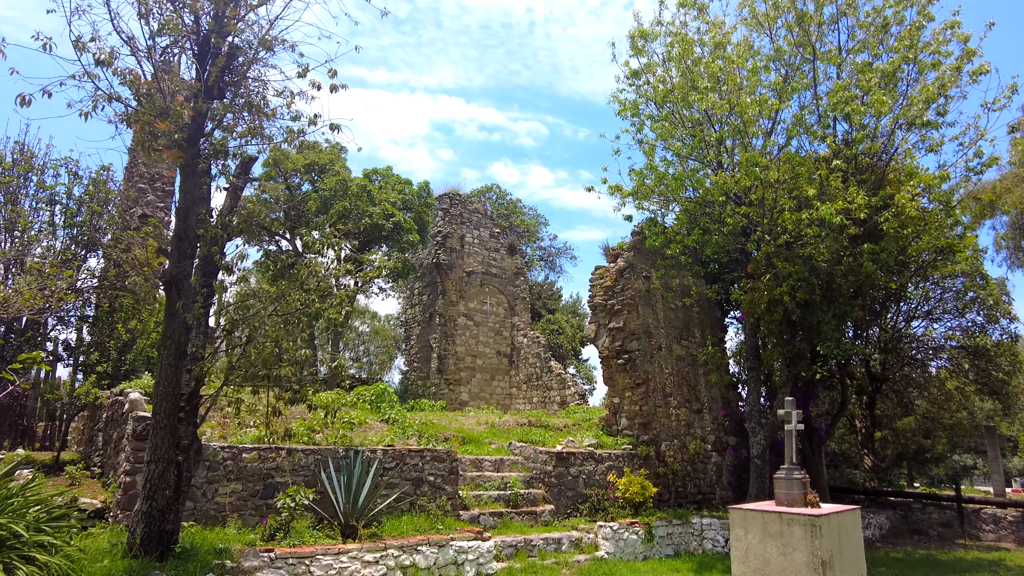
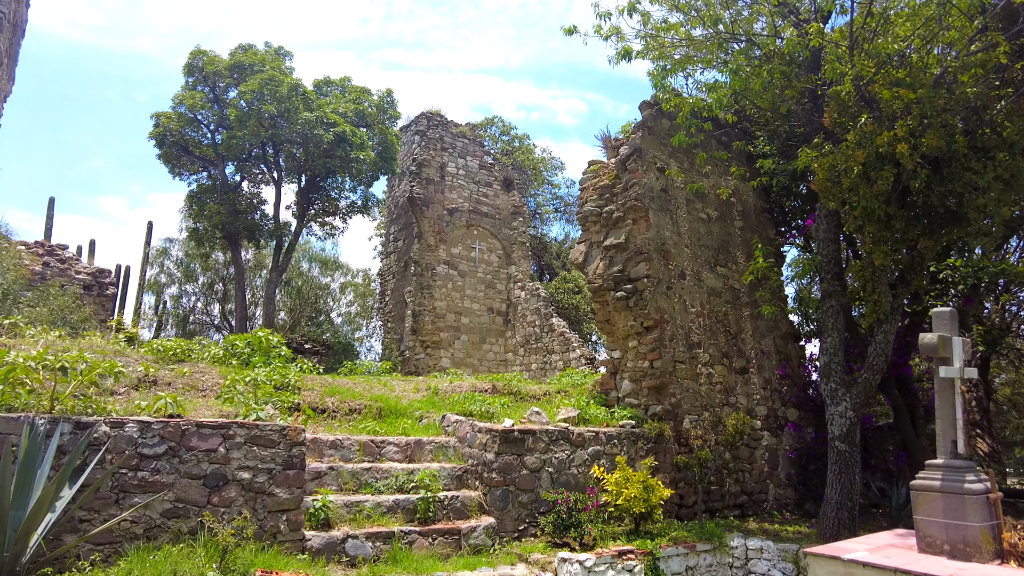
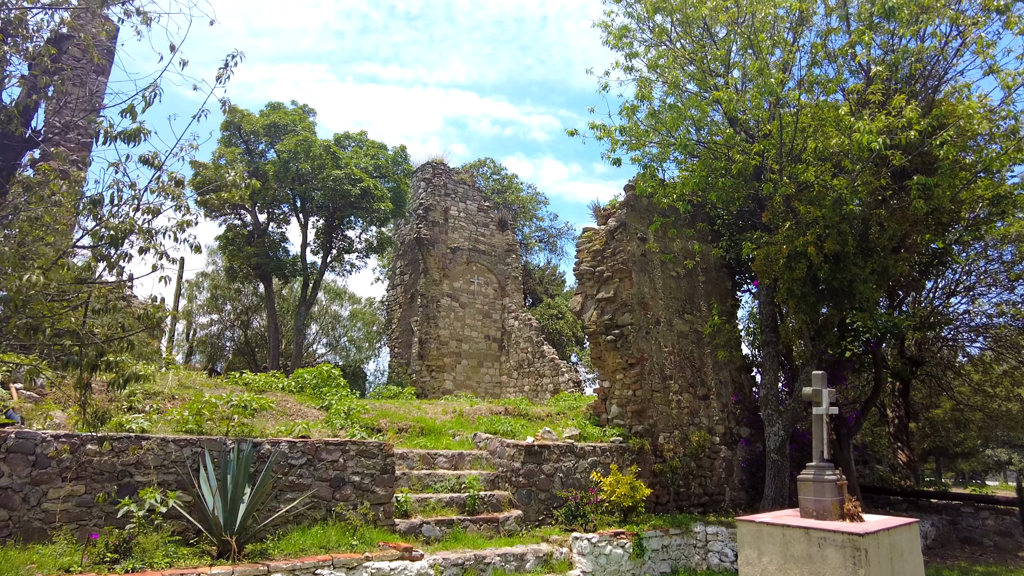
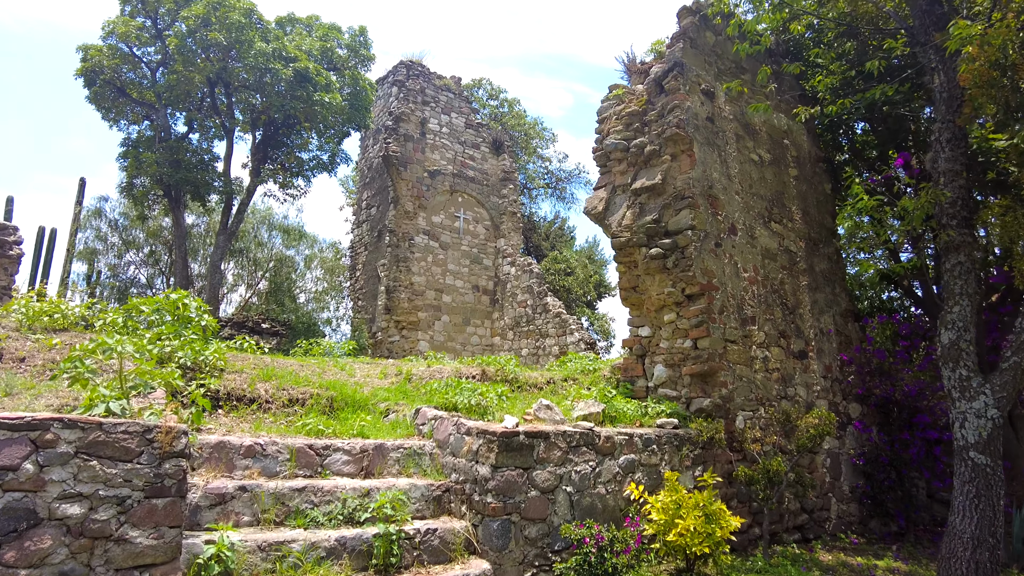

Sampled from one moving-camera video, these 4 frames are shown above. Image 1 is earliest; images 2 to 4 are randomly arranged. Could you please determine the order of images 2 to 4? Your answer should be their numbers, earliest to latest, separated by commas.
3, 2, 4
